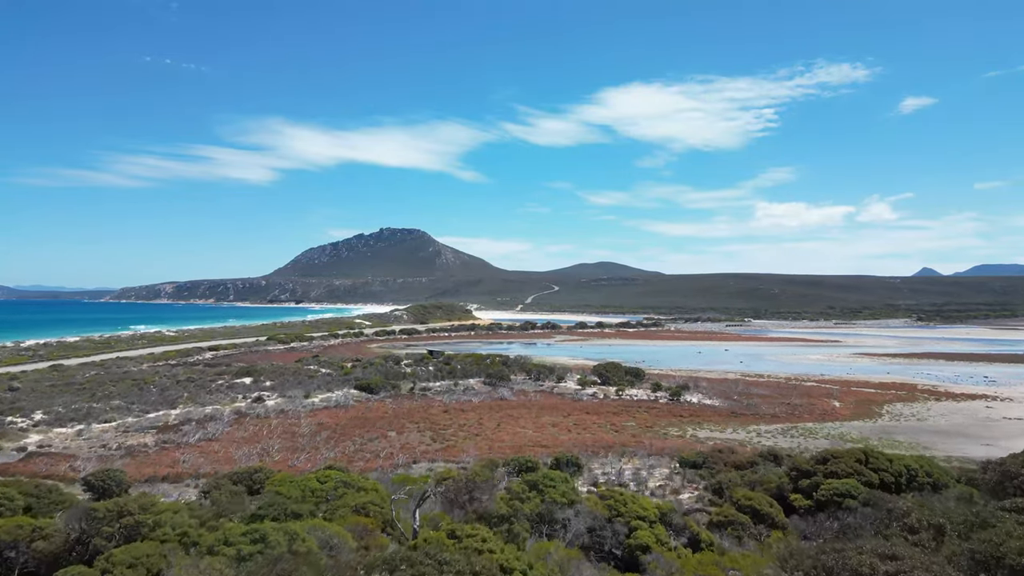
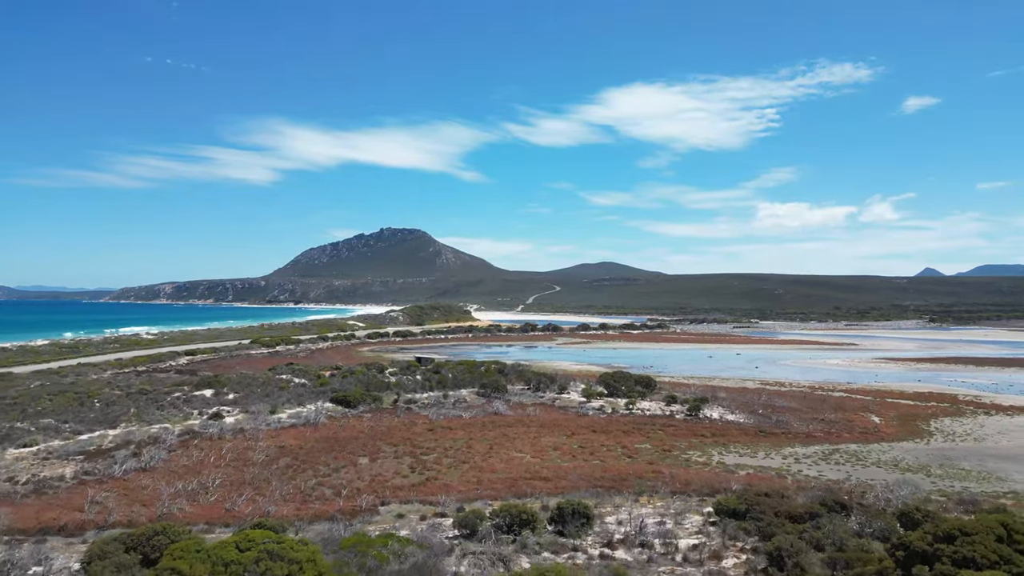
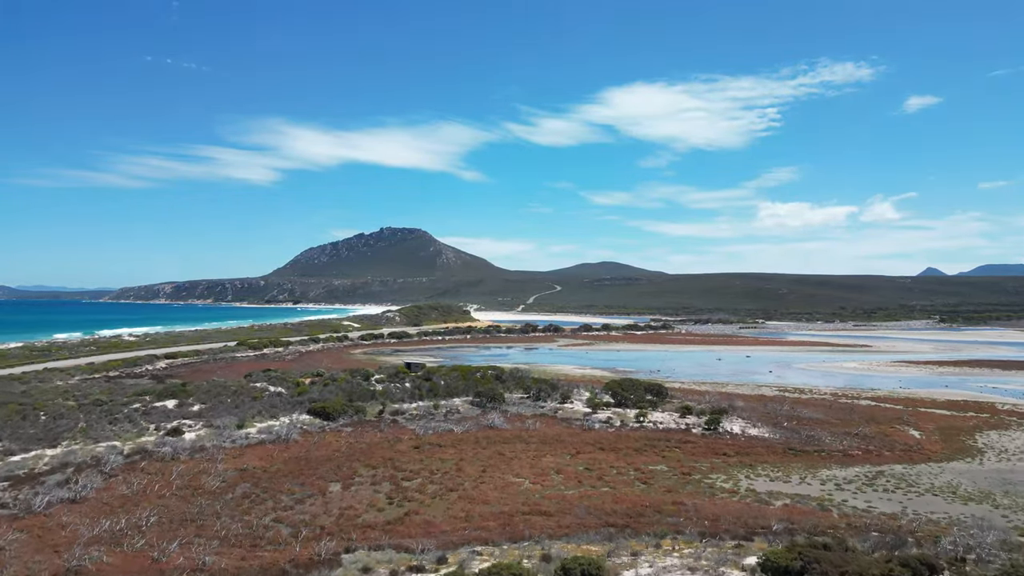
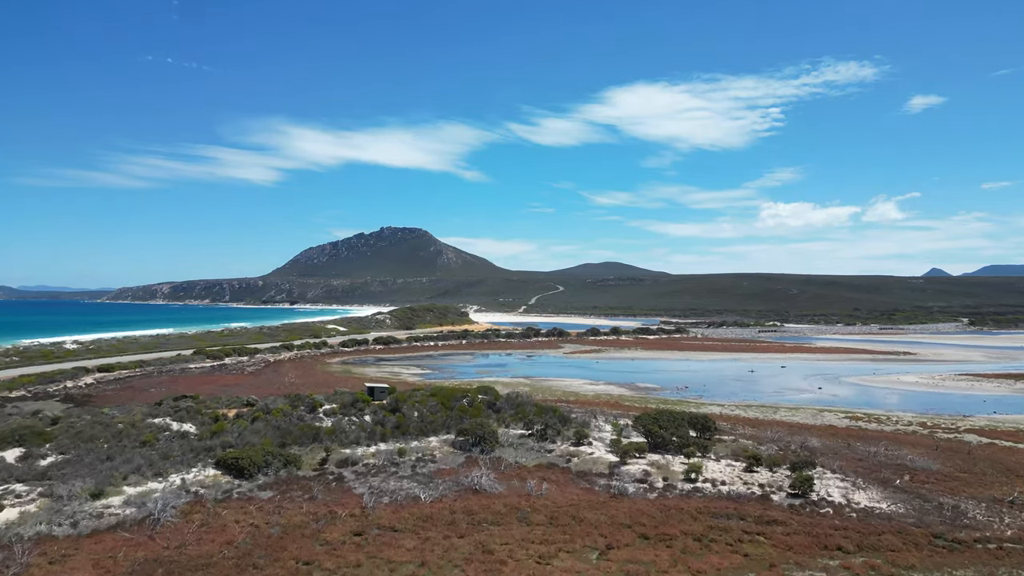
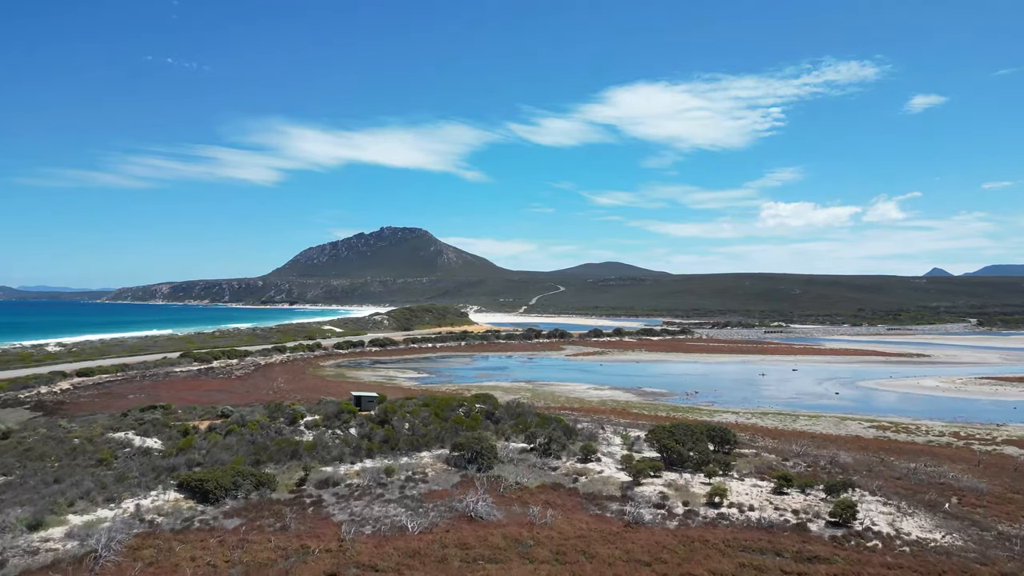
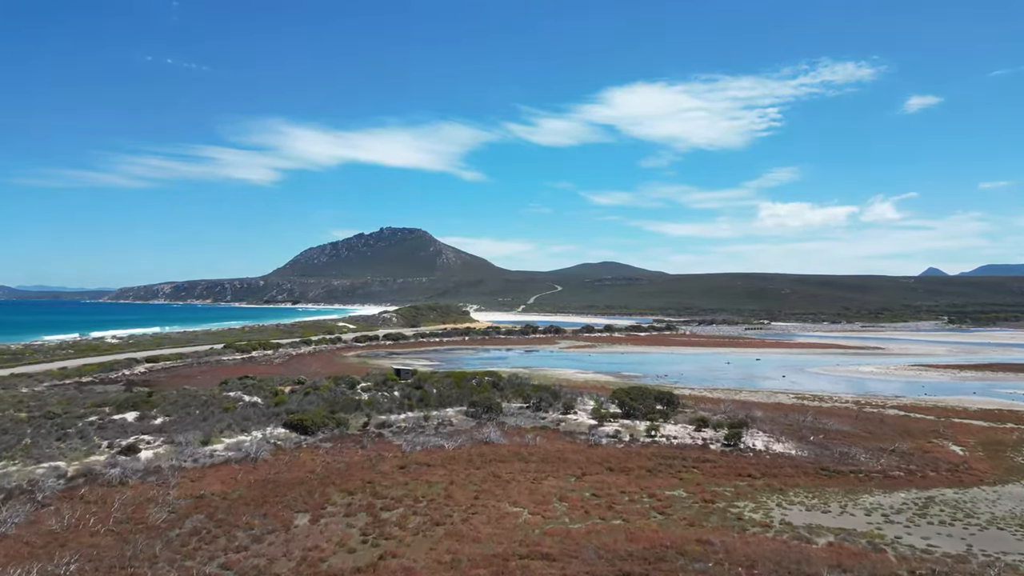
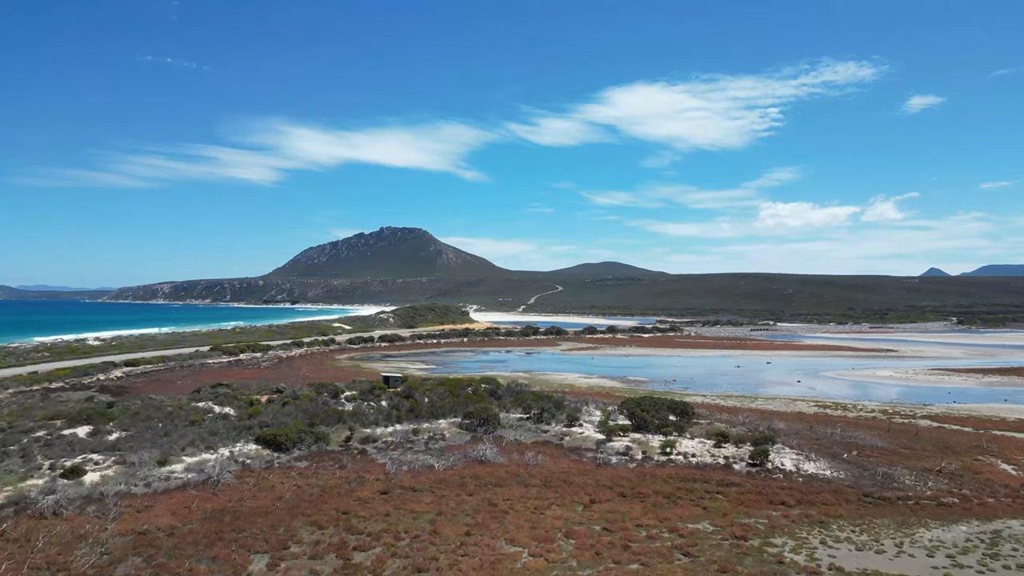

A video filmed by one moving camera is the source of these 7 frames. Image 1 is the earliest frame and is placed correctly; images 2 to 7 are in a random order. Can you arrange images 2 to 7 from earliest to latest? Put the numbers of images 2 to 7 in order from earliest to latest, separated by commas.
2, 3, 6, 7, 4, 5
